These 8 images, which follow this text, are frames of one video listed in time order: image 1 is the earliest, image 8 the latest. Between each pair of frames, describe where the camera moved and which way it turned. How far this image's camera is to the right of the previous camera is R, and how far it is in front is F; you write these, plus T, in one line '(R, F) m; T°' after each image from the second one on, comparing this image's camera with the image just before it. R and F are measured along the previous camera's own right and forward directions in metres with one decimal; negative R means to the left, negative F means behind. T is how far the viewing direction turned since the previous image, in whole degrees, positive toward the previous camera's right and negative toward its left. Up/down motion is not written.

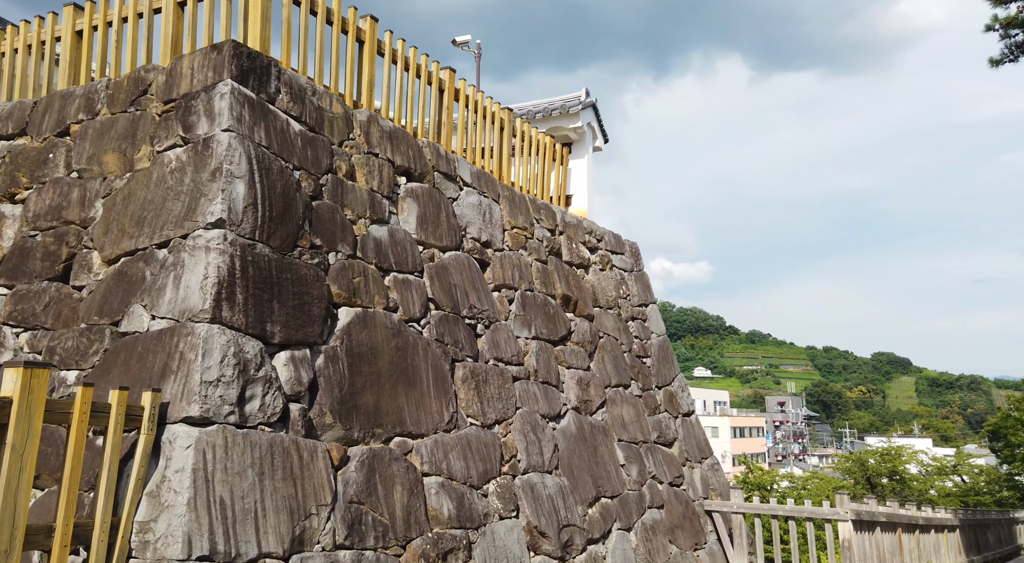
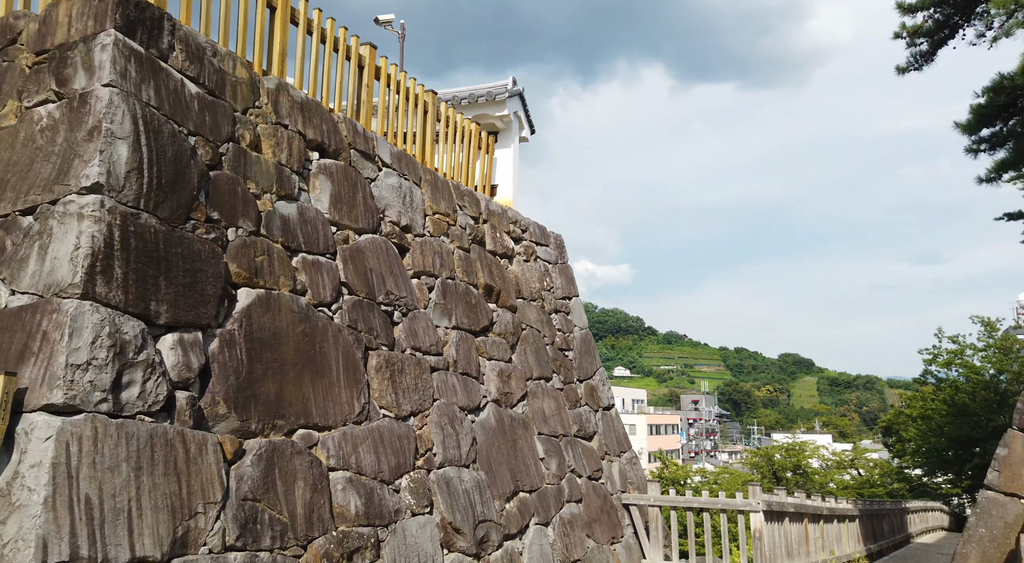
(0.0, +0.2) m; +5°
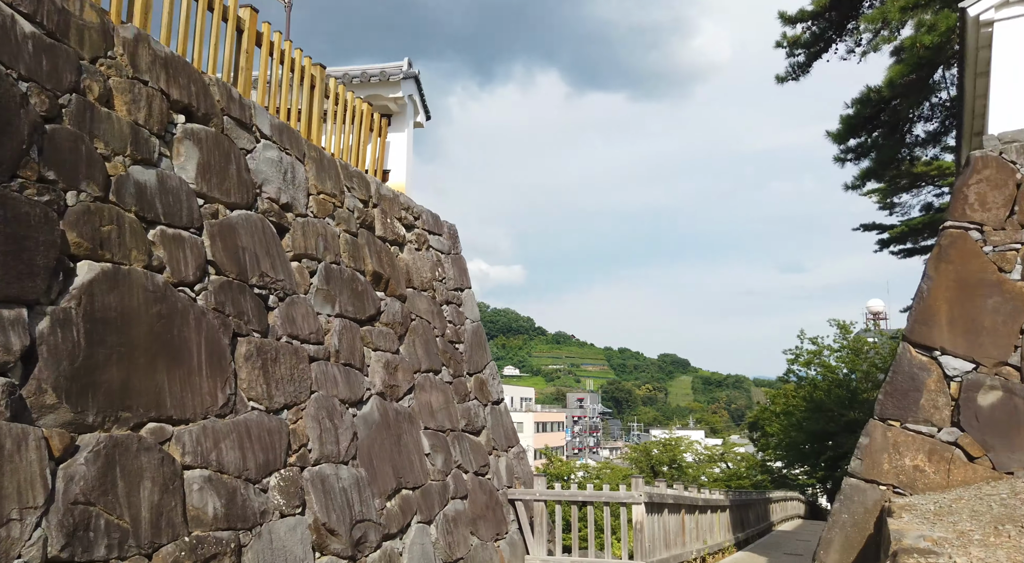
(0.0, +0.2) m; +8°
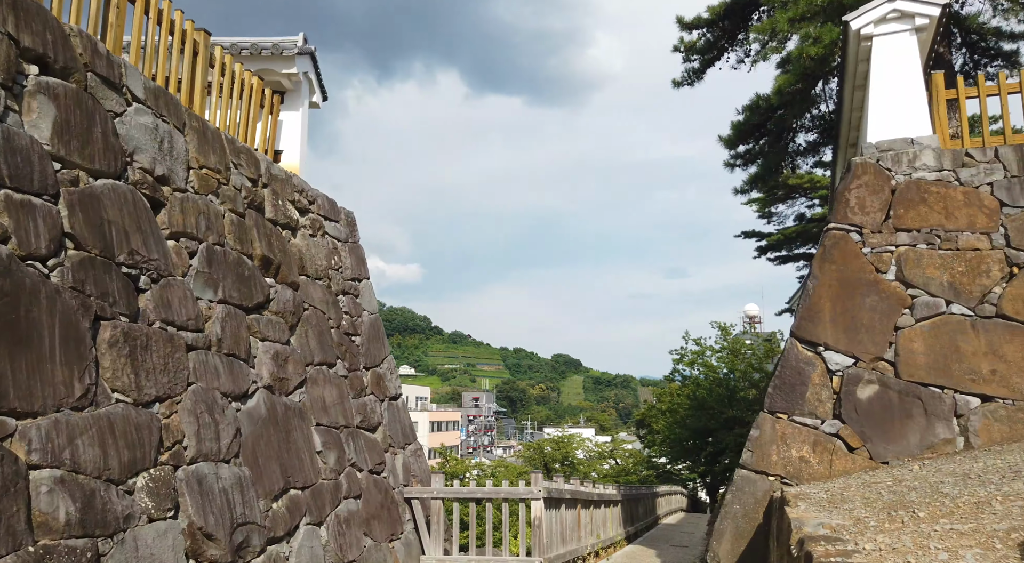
(0.0, +0.2) m; +8°
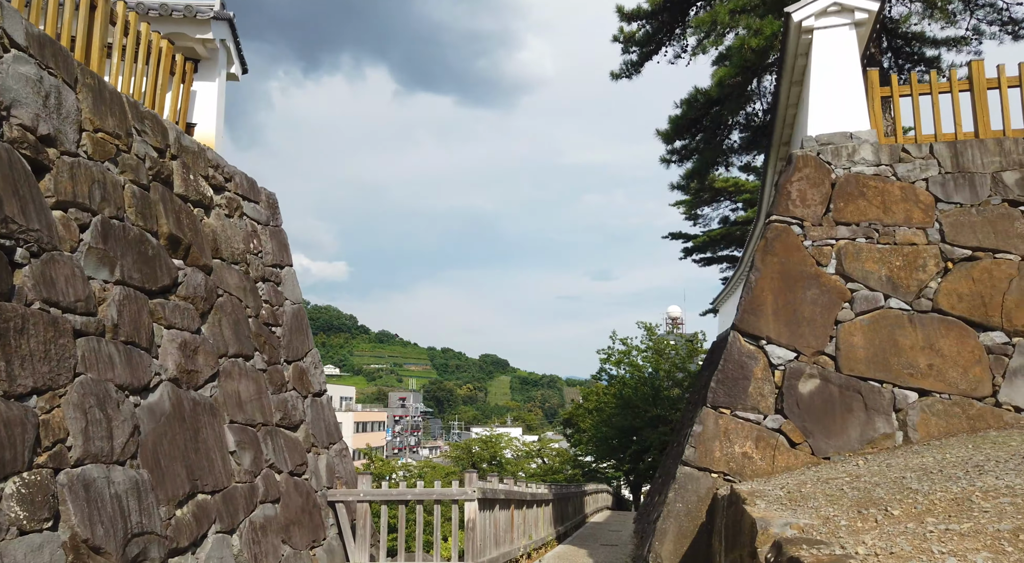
(0.0, +0.3) m; +5°
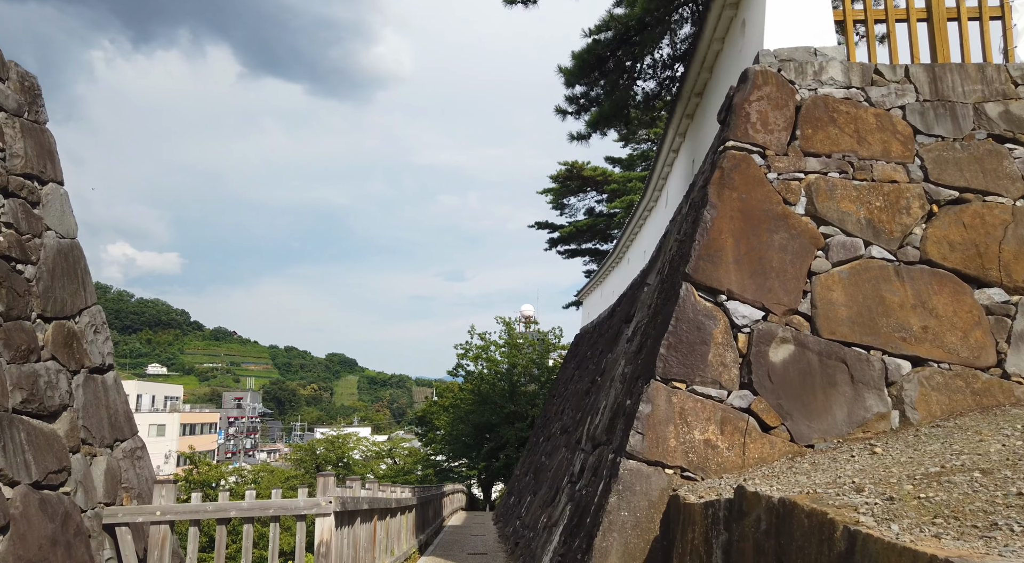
(-0.1, +1.7) m; +11°
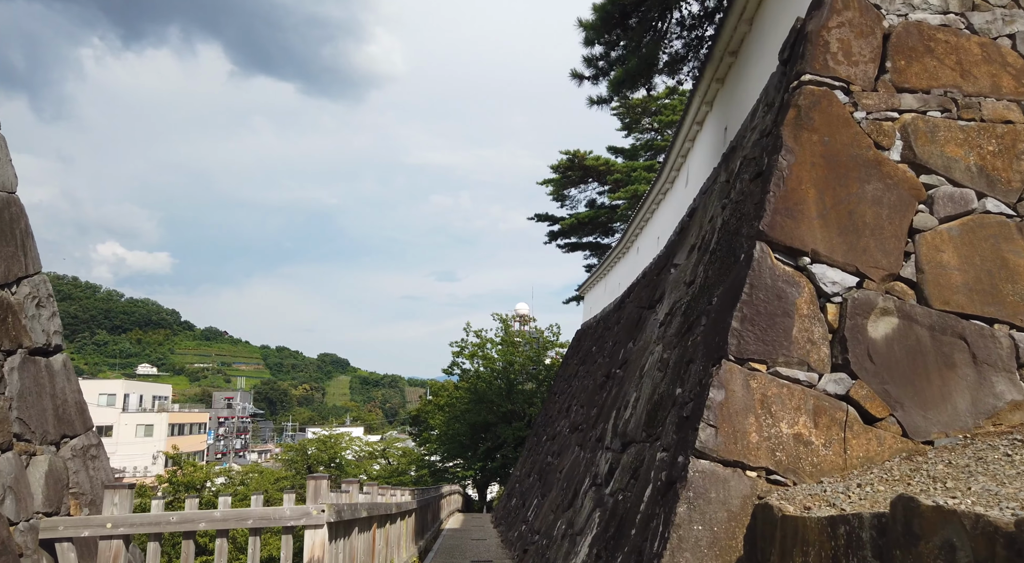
(-0.2, +0.9) m; +1°
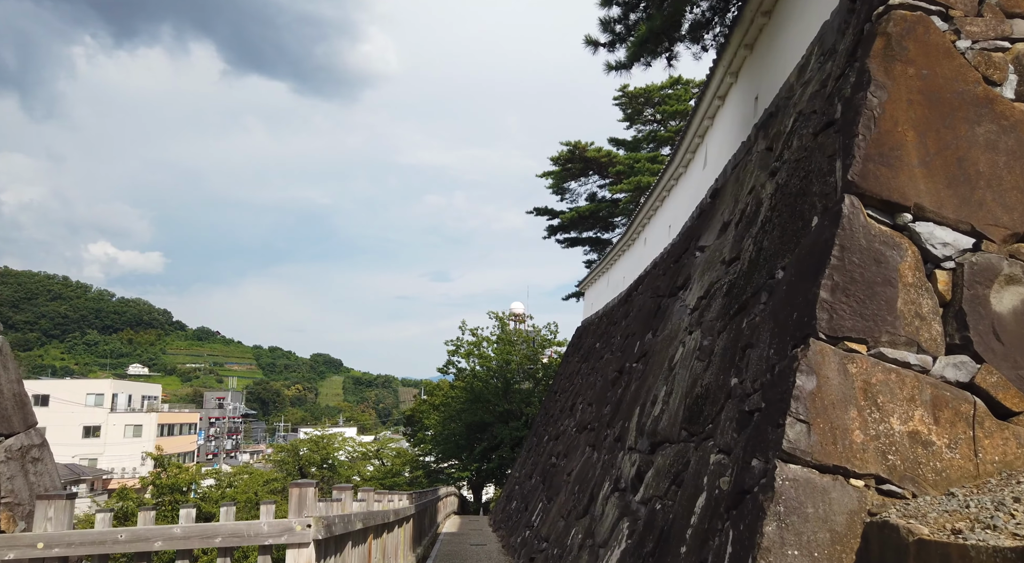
(-0.1, +0.7) m; 0°
